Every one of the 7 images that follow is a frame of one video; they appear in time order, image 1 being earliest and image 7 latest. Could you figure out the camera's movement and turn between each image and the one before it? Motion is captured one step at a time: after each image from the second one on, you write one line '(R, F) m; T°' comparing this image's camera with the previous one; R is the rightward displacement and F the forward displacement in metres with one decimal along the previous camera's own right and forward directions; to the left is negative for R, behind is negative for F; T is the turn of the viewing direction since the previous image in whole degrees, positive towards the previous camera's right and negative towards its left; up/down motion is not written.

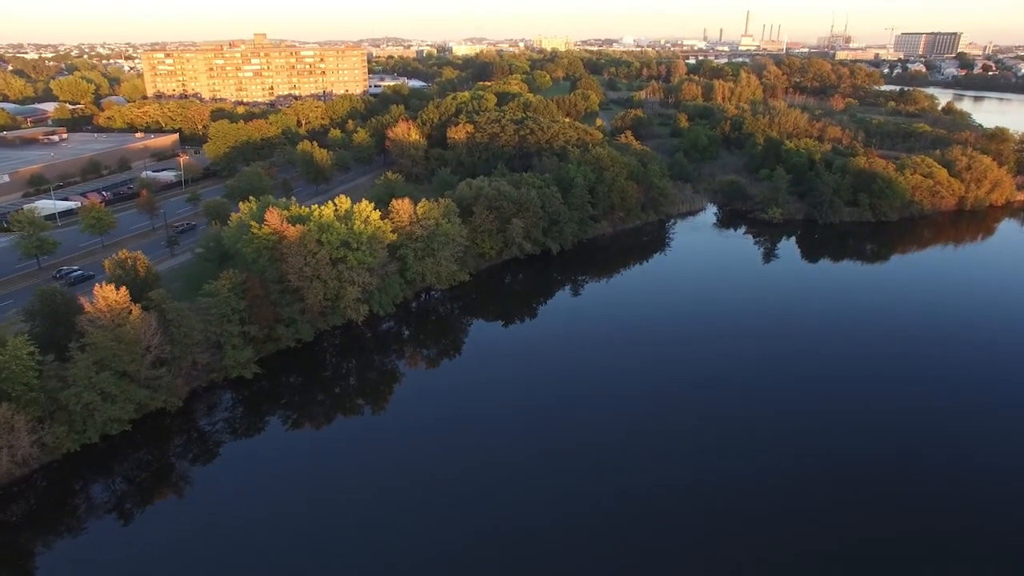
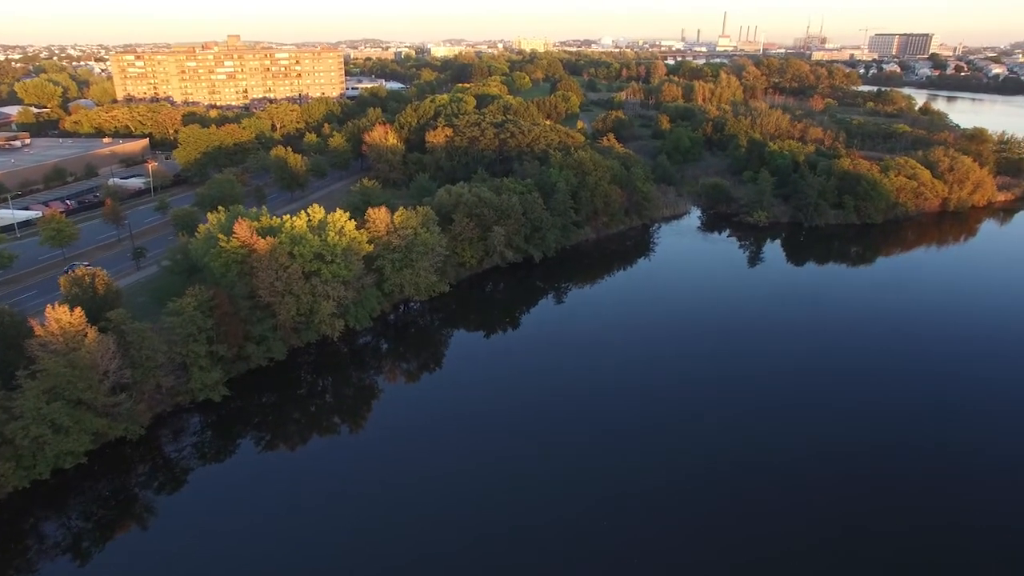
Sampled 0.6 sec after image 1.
(0.0, +1.2) m; +2°
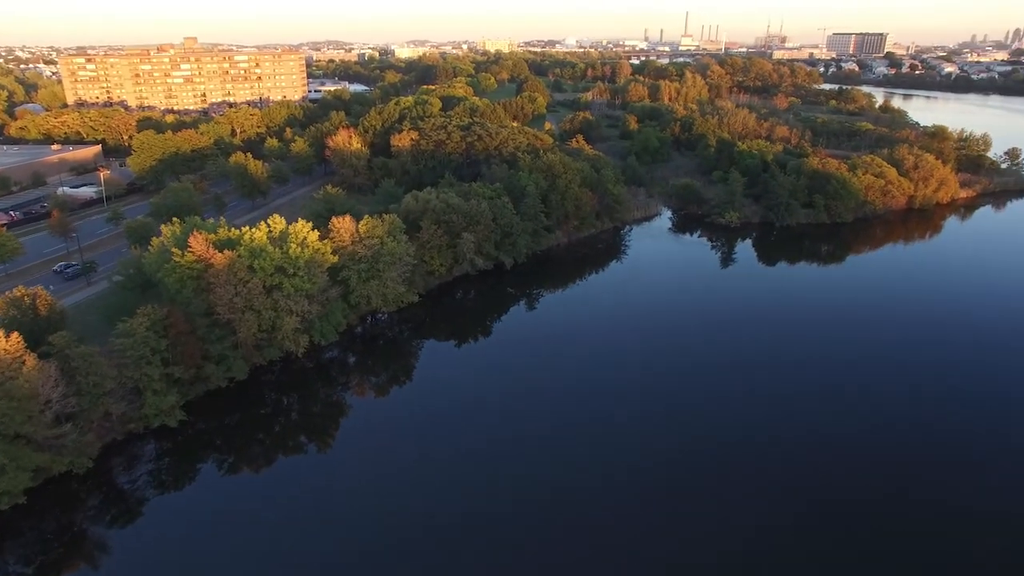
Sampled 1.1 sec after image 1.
(-0.1, +1.0) m; +2°
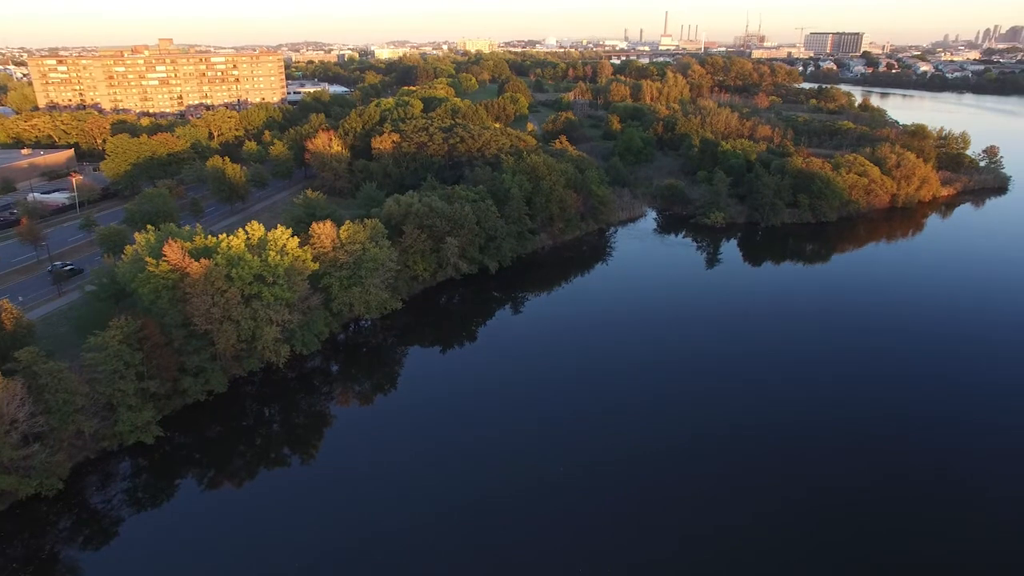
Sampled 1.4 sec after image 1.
(-0.1, +0.6) m; +1°
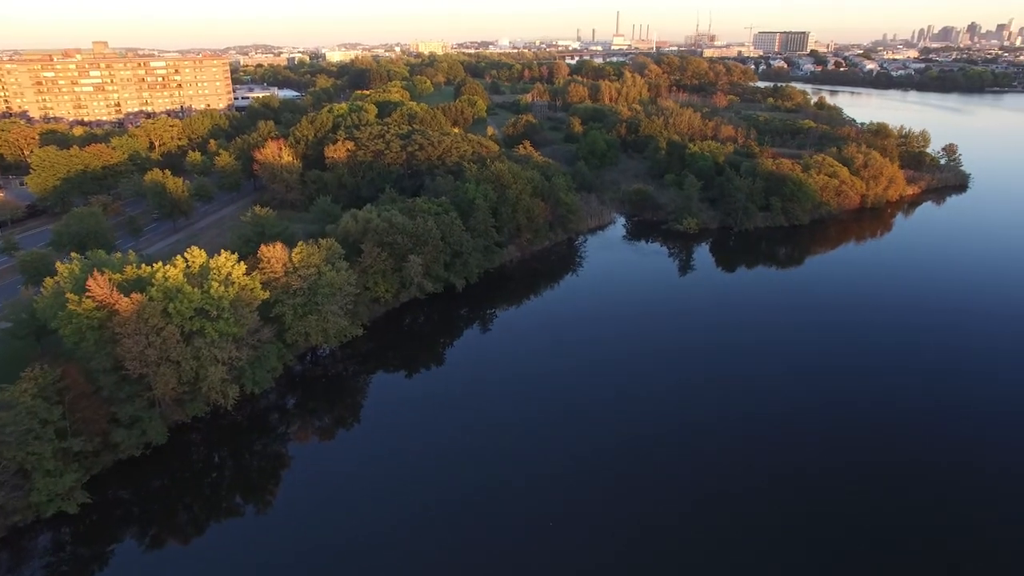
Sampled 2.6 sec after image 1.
(-0.5, +2.4) m; +3°
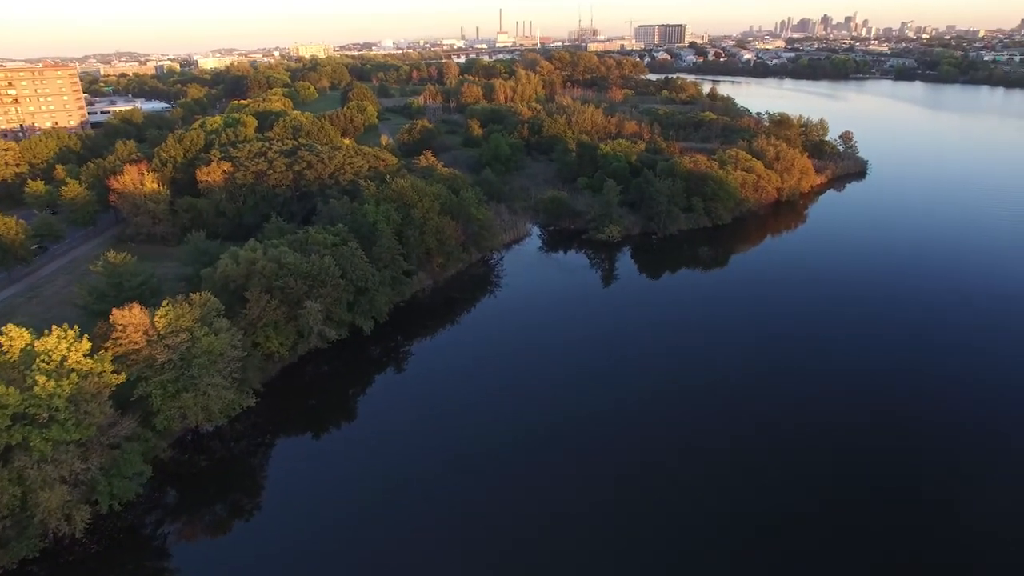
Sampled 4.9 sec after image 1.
(-0.5, +4.5) m; +8°
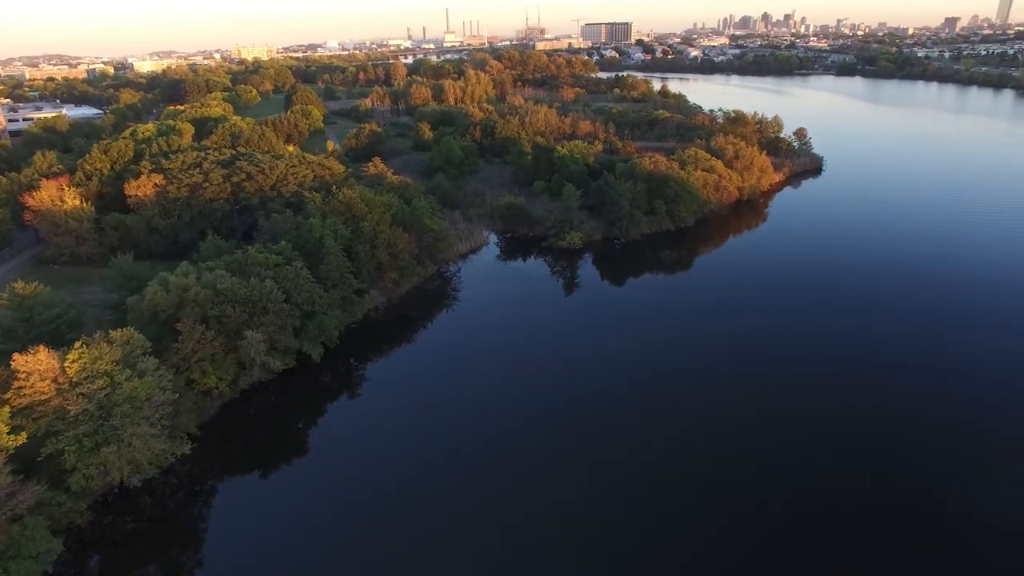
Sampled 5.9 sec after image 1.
(-0.2, +2.1) m; +4°
